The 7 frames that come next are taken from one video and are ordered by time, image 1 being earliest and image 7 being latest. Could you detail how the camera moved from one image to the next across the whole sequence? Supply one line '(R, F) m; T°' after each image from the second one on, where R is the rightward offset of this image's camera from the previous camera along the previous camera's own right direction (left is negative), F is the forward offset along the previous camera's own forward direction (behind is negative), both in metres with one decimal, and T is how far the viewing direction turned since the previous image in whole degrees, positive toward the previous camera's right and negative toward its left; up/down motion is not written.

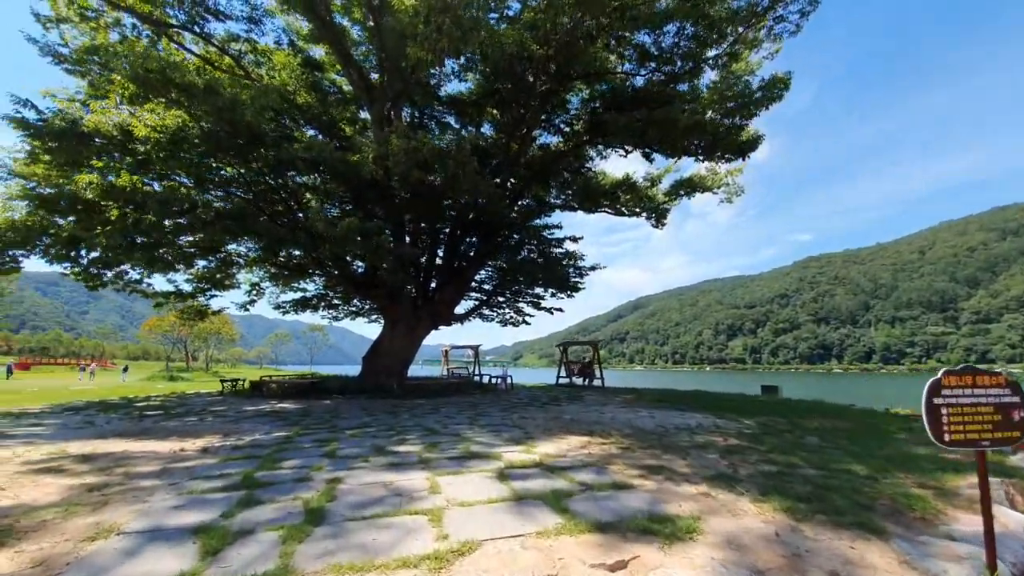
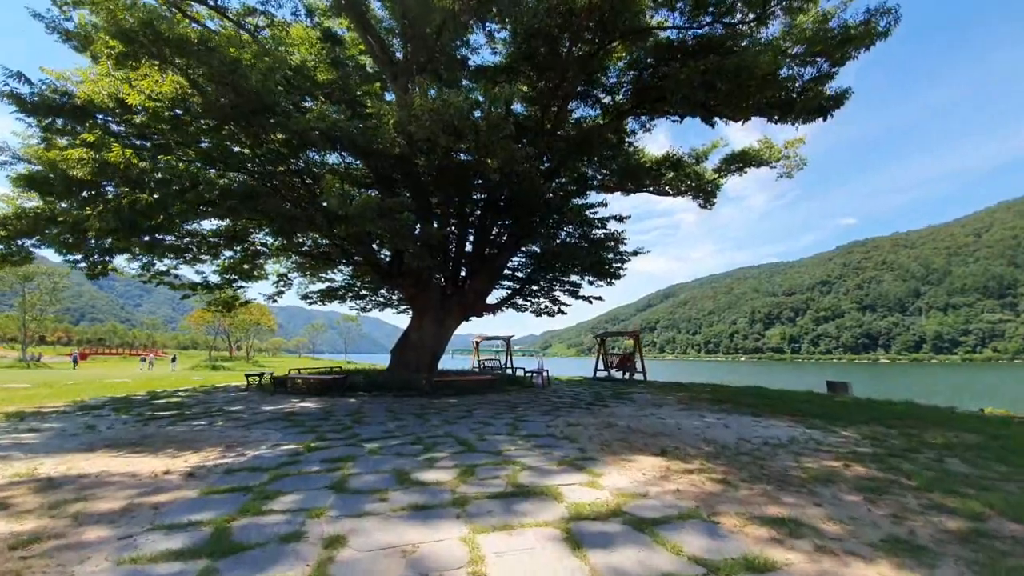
(-0.3, +1.2) m; -4°
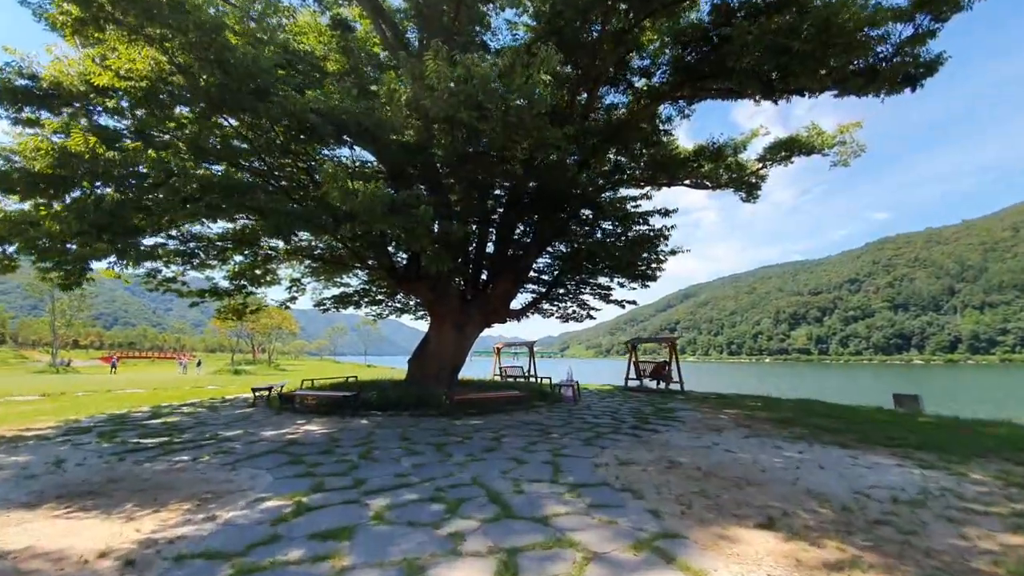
(-0.3, +1.2) m; -2°
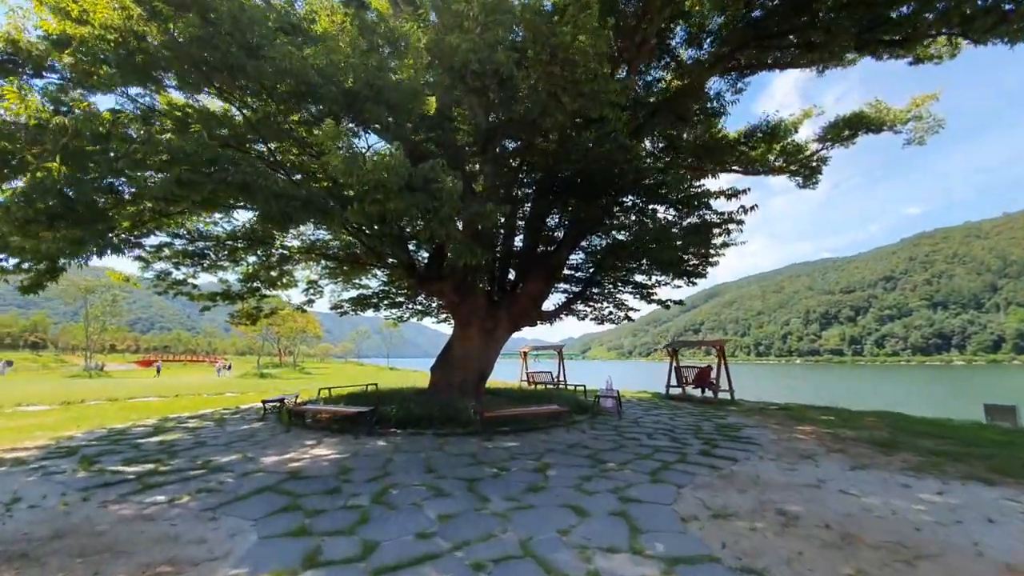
(-0.3, +1.3) m; -3°
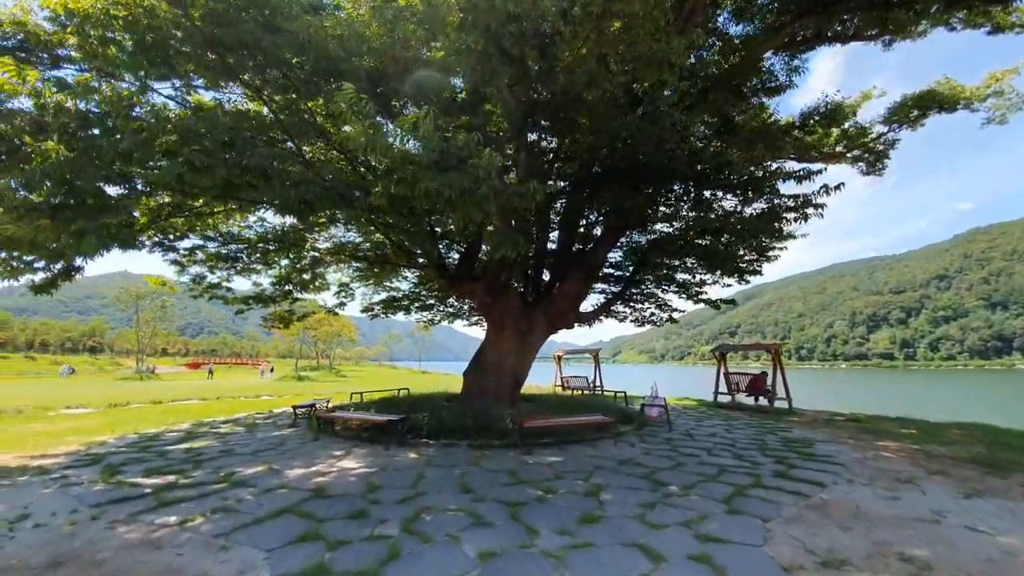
(-0.2, +0.7) m; -4°
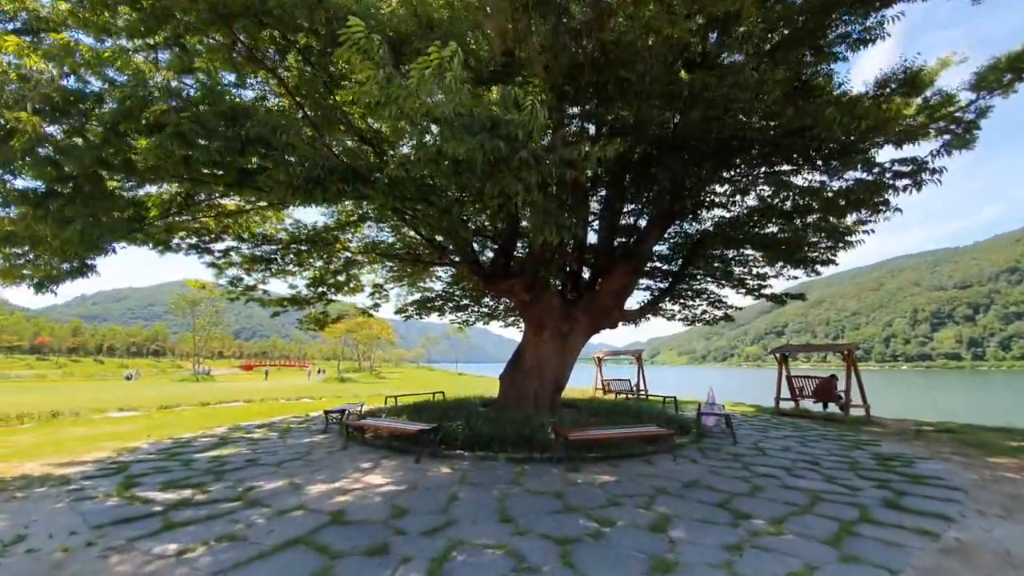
(-0.1, +0.8) m; -5°
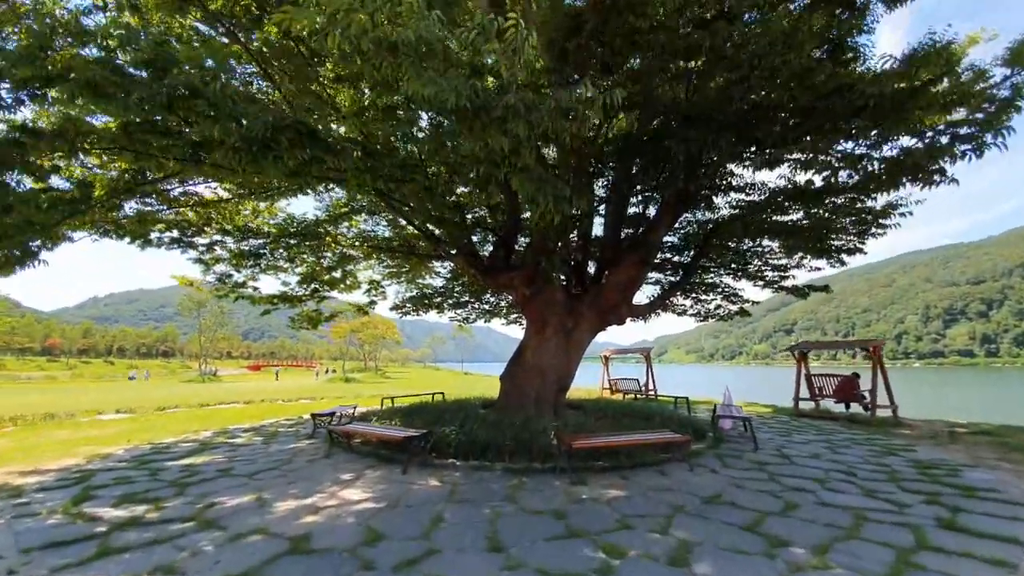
(+0.1, +0.7) m; -1°
